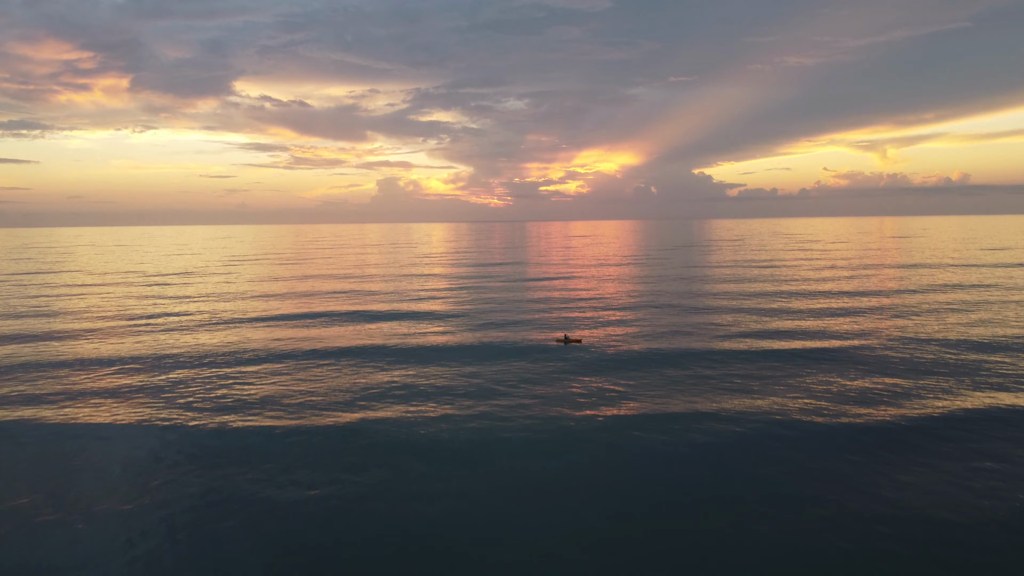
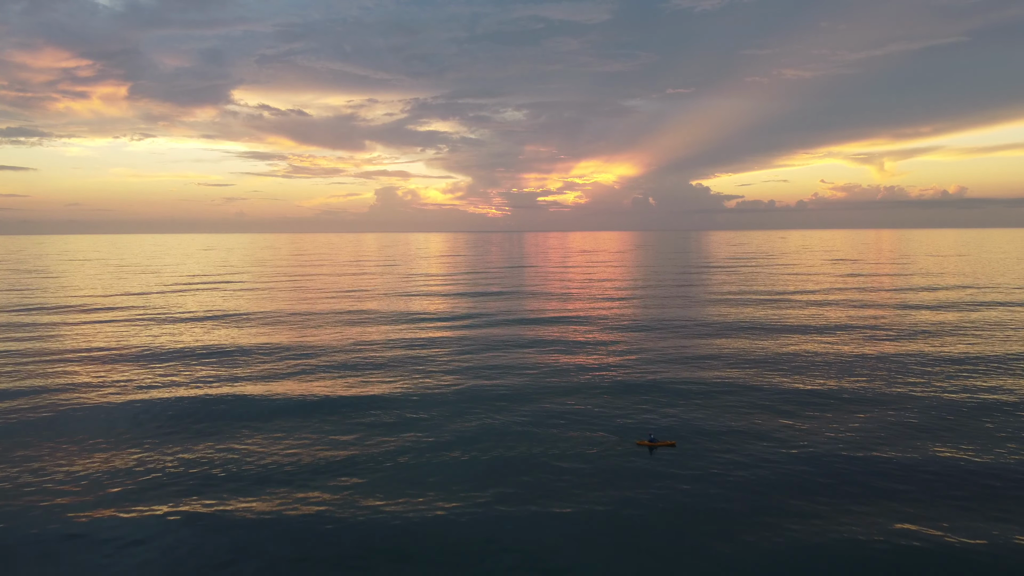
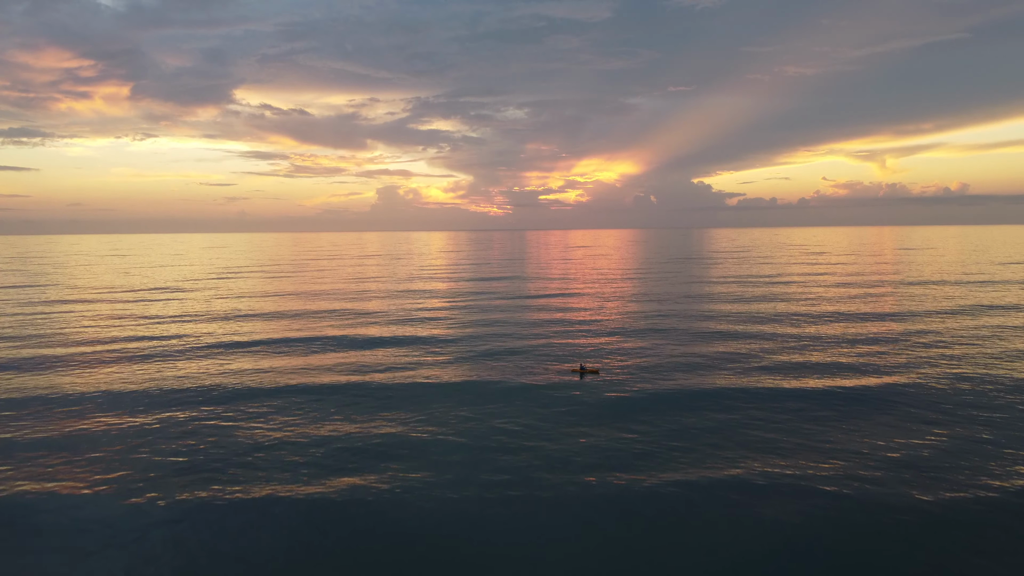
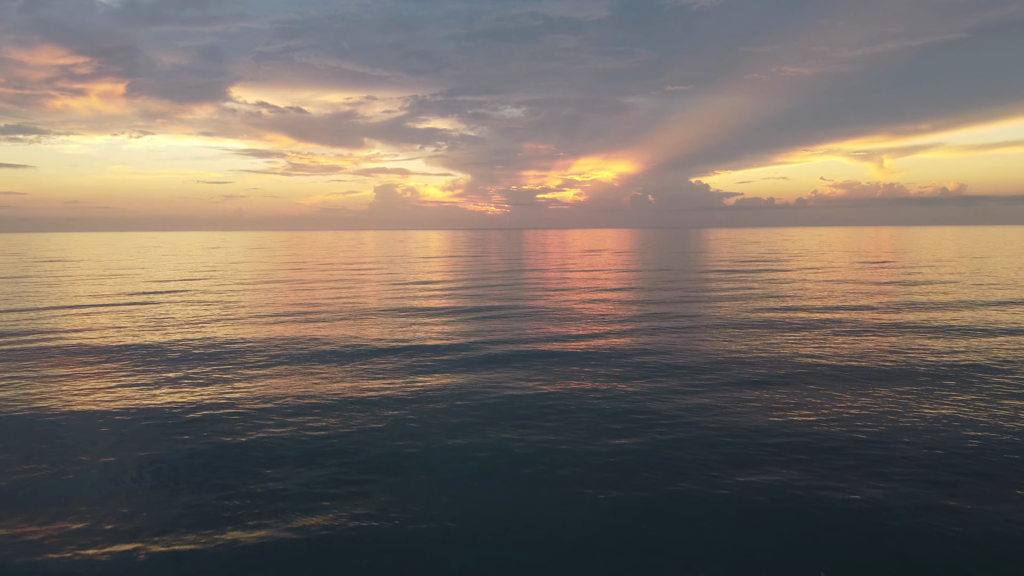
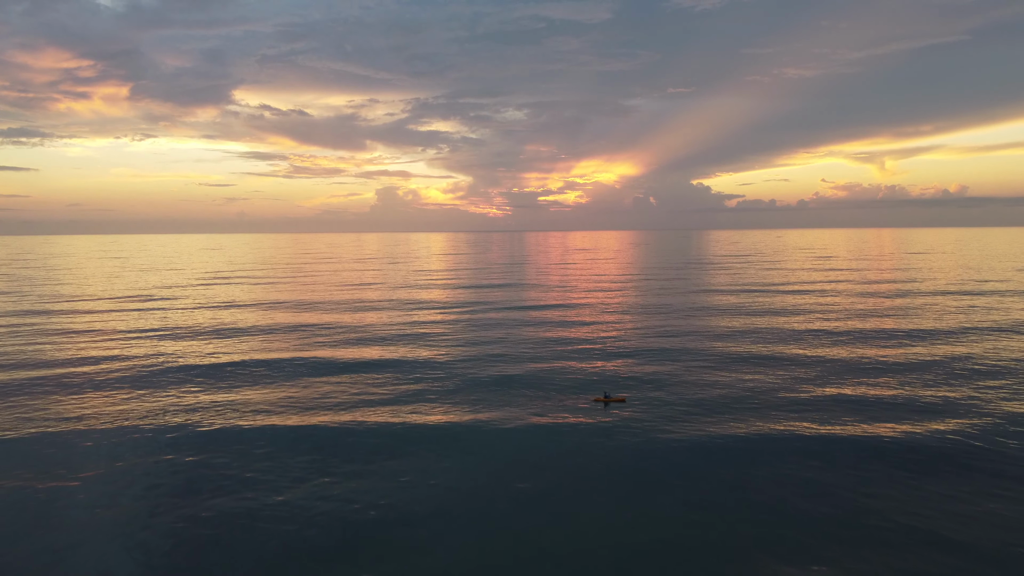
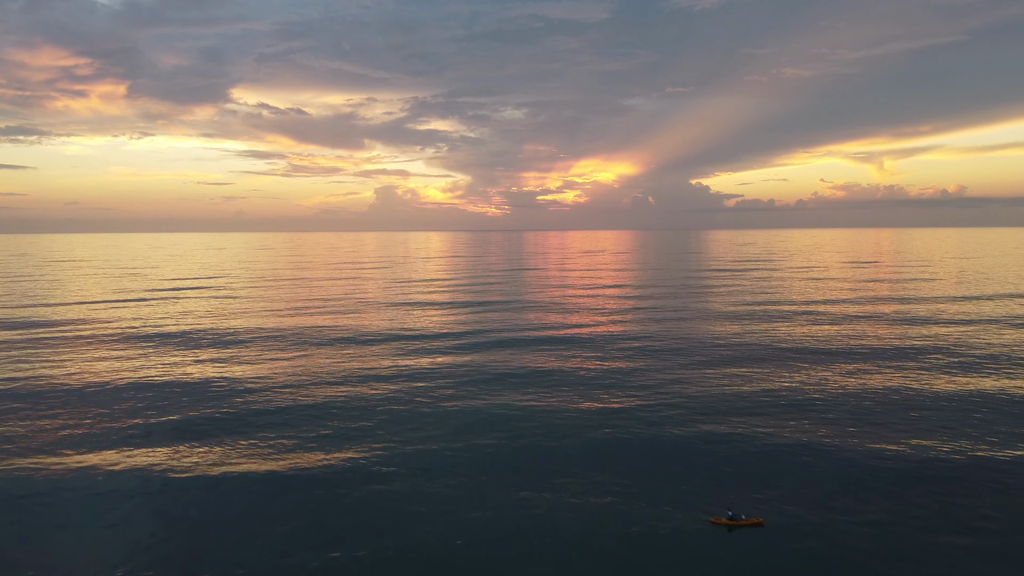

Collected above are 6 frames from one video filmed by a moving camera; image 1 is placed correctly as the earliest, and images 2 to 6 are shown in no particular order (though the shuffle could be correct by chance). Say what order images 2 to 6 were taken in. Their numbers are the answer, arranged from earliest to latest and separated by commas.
3, 5, 2, 6, 4
